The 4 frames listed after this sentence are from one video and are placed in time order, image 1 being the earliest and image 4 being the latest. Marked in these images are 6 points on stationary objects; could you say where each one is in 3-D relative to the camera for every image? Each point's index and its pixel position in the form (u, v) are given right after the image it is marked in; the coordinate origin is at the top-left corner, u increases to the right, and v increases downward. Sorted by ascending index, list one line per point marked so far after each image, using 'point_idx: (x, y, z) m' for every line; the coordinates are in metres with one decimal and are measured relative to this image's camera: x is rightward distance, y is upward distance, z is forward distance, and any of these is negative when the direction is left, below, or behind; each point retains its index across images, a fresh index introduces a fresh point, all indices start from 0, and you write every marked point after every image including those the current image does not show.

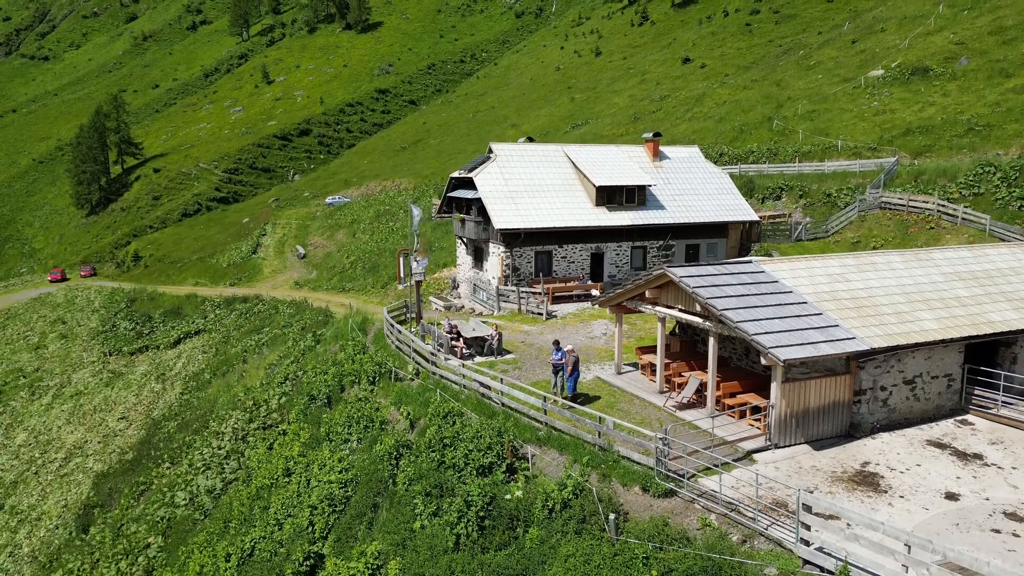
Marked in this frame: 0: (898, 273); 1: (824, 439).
0: (+8.3, +0.3, +19.7) m
1: (+5.6, -2.7, +16.4) m
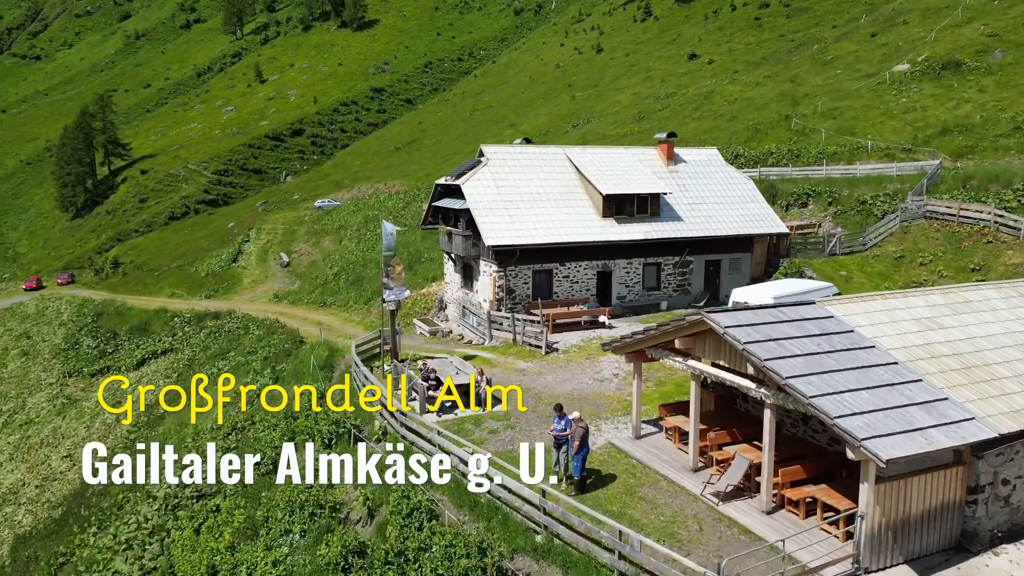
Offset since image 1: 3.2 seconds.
0: (+8.1, -0.4, +15.2) m
1: (+5.4, -3.5, +11.9) m
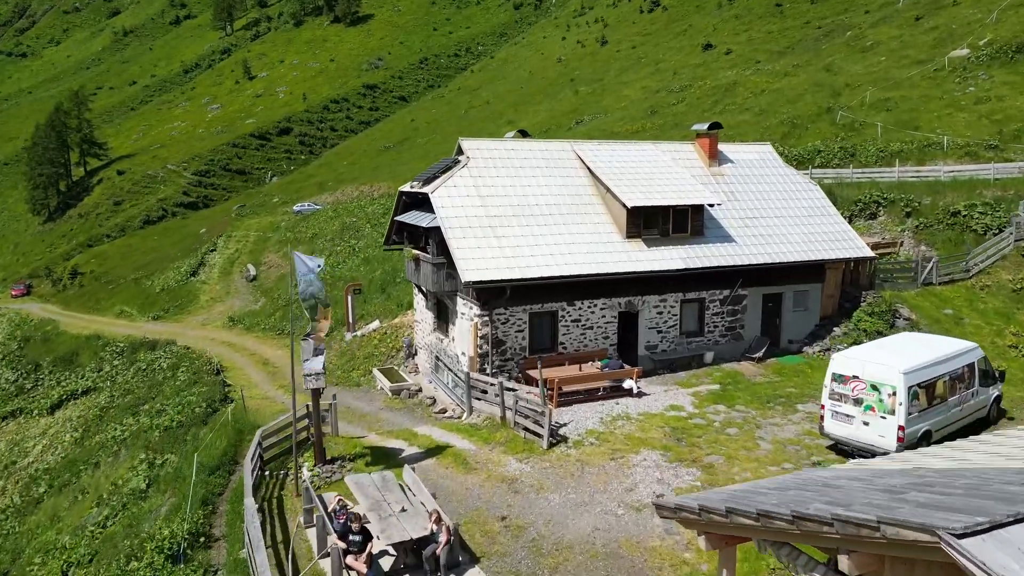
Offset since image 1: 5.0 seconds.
0: (+7.9, -1.5, +7.1) m
1: (+5.2, -4.6, +3.9) m
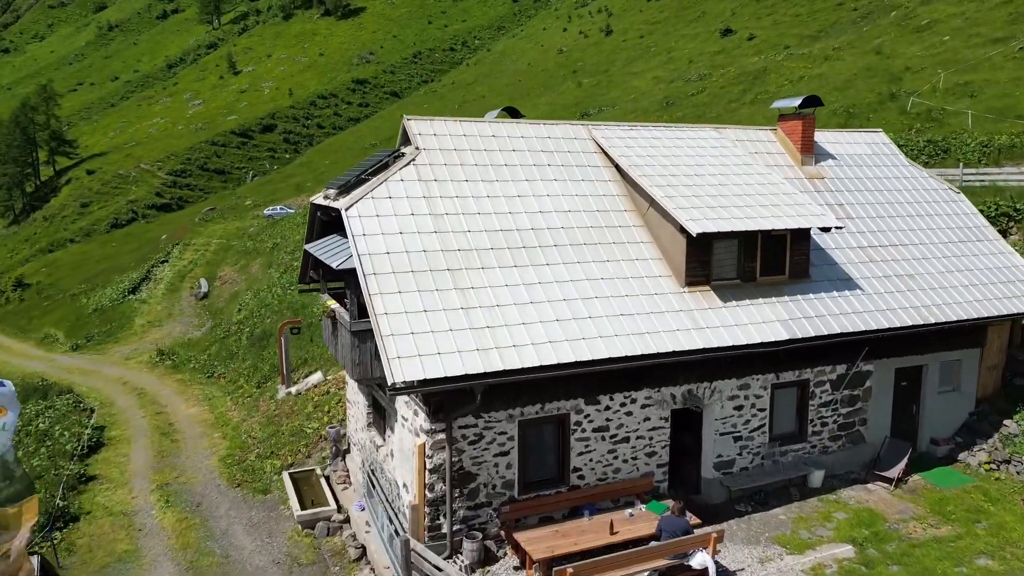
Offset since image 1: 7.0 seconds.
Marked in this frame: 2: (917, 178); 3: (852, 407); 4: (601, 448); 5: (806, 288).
0: (+7.6, -2.7, -1.6) m
1: (+4.9, -5.7, -4.8) m
2: (+7.5, +2.0, +17.0) m
3: (+5.2, -1.8, +13.9) m
4: (+1.2, -2.1, +11.9) m
5: (+4.3, 0.0, +13.4) m
